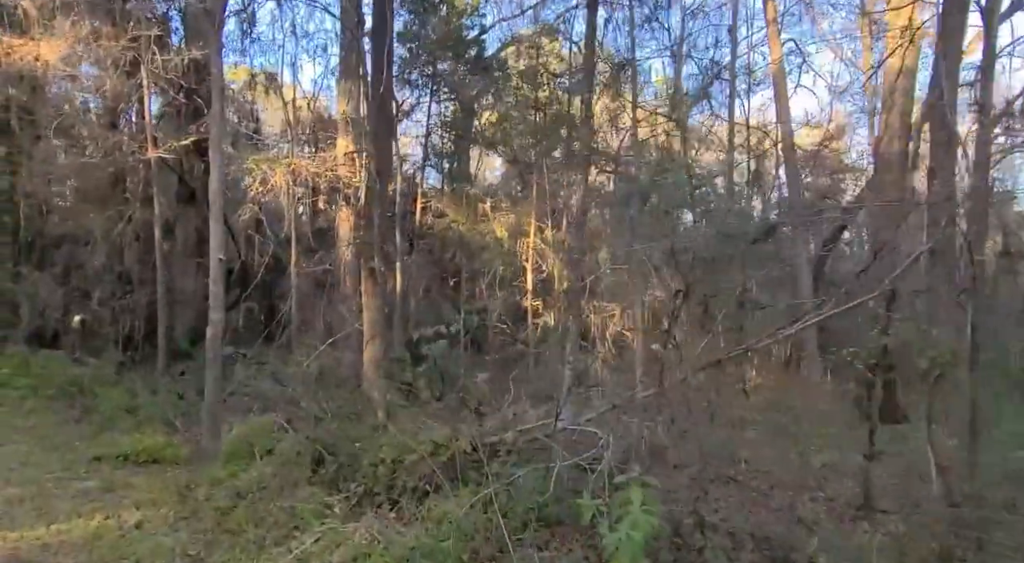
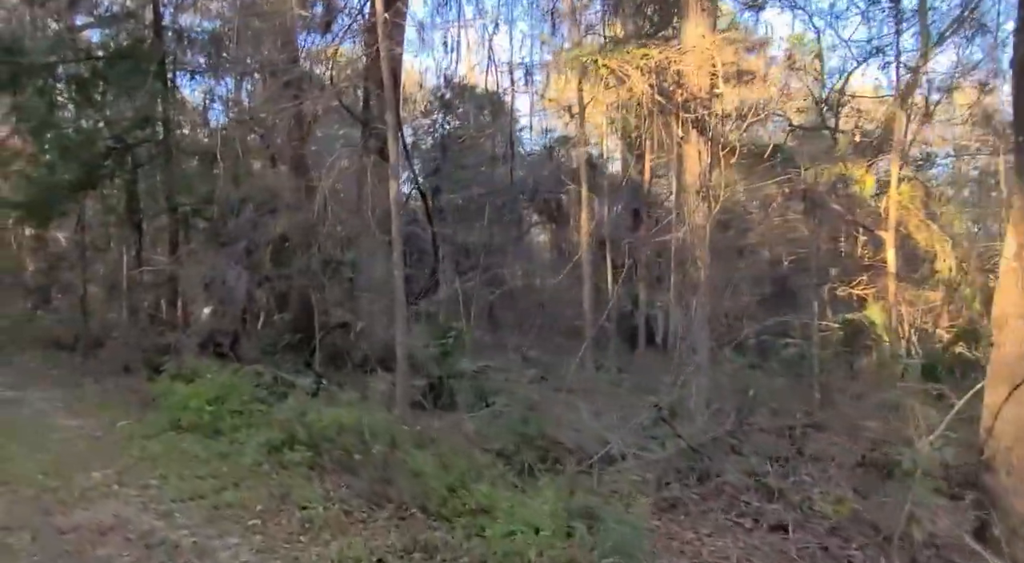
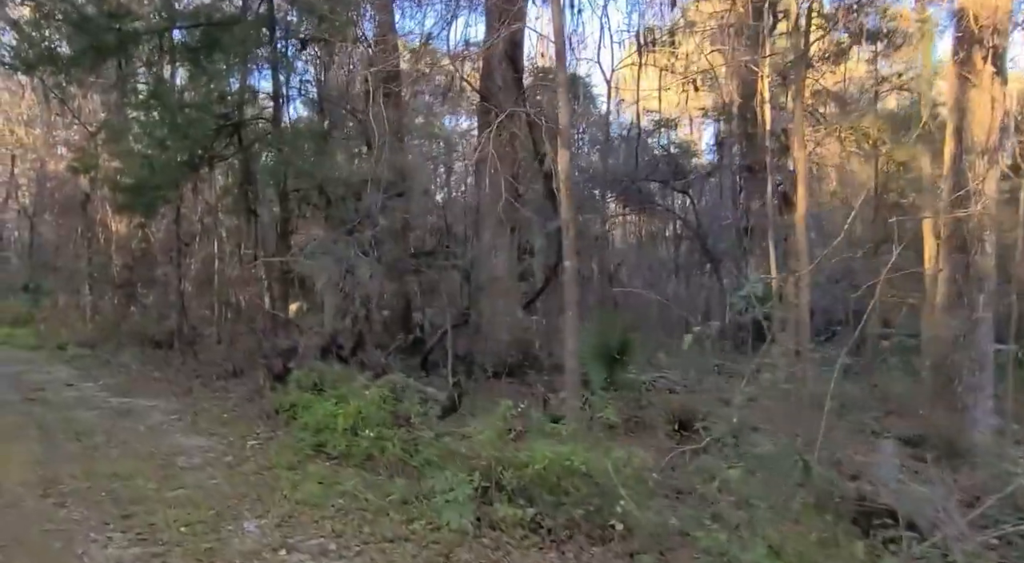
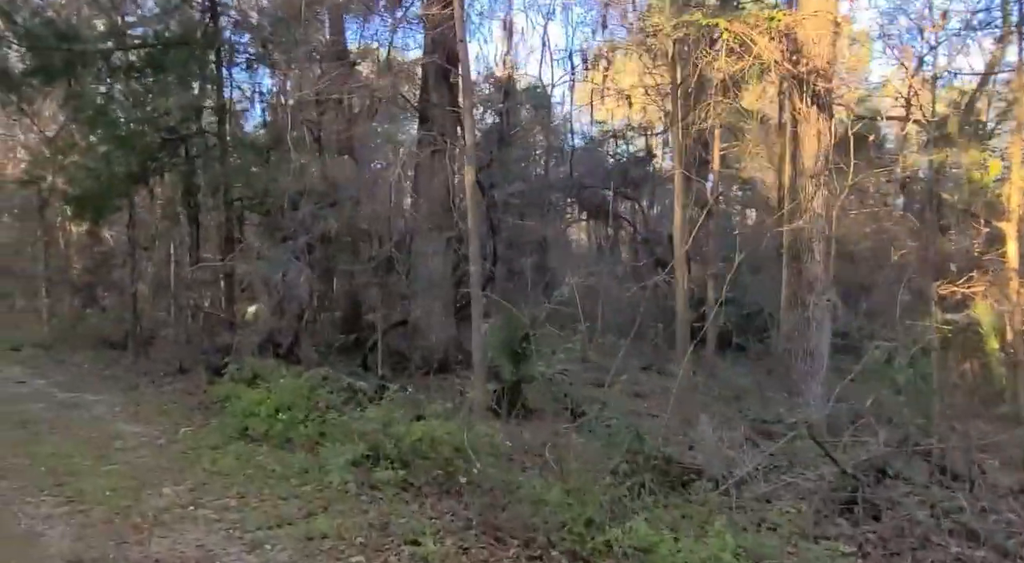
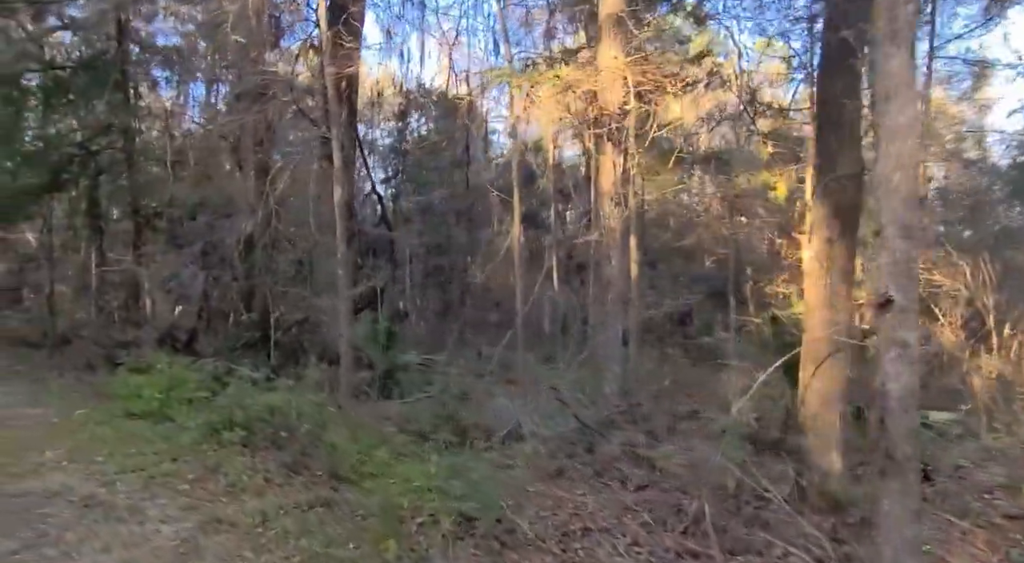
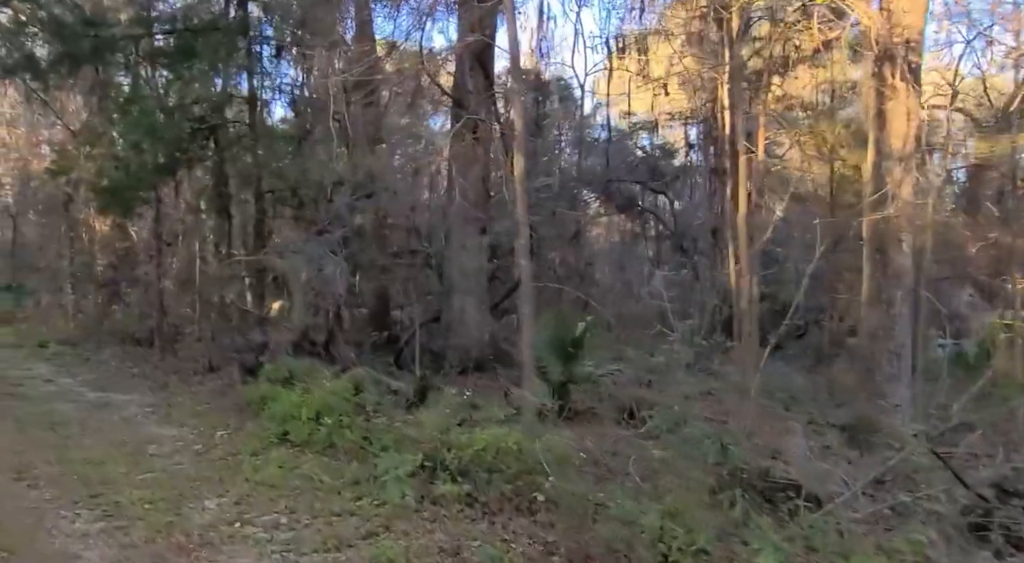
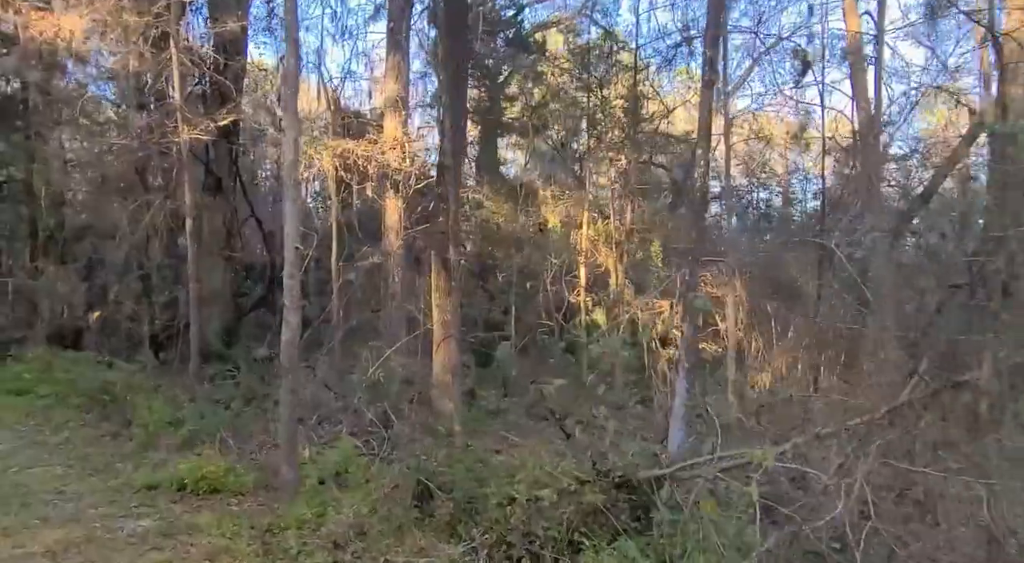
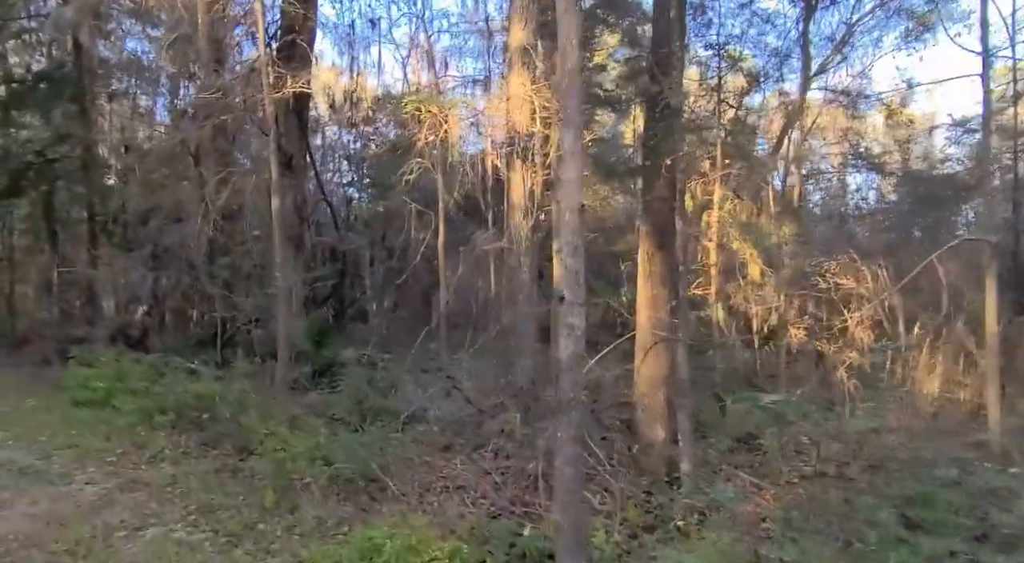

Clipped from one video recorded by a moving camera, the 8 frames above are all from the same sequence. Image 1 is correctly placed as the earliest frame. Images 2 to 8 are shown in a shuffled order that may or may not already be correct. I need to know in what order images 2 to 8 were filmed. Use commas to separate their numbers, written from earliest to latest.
7, 8, 5, 2, 4, 6, 3
